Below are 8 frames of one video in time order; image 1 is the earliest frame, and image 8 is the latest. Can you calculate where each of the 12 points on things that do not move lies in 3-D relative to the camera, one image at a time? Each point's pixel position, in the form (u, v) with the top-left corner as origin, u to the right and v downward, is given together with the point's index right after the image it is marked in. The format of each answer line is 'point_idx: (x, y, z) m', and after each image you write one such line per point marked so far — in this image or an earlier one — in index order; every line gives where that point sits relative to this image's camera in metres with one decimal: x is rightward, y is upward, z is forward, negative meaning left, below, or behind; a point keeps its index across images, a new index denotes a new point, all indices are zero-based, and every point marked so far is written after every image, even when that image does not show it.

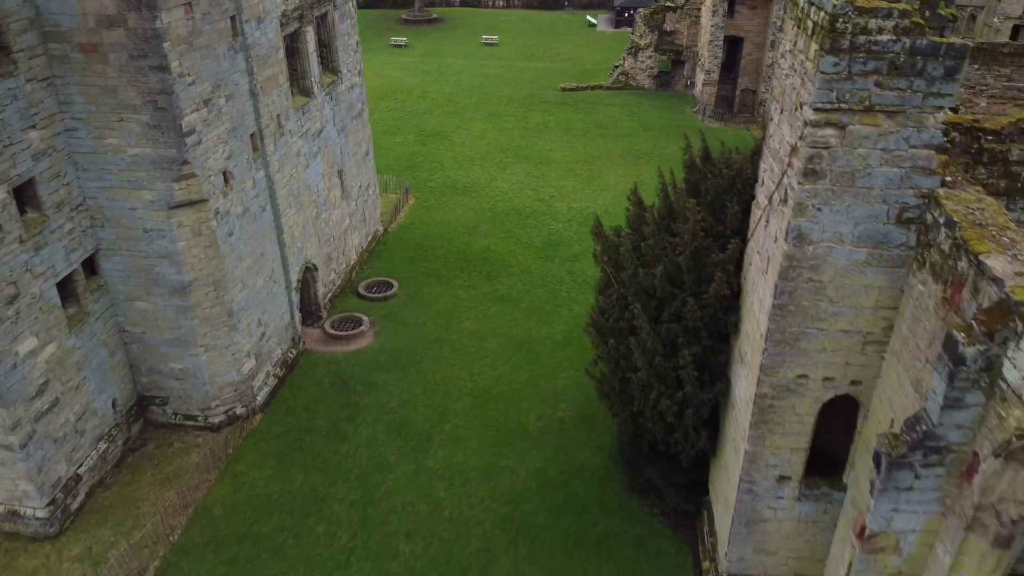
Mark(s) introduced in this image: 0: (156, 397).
0: (-6.1, -1.9, +11.8) m
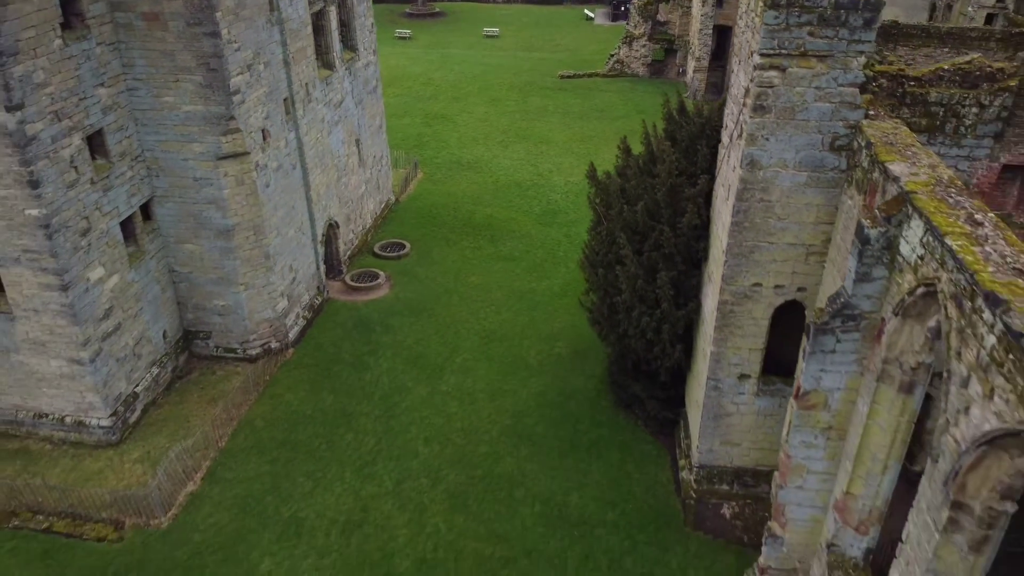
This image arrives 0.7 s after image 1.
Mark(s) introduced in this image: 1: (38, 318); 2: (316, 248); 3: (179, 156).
0: (-6.0, -0.8, +13.3) m
1: (-7.4, -0.5, +10.7) m
2: (-4.3, +0.9, +14.9) m
3: (-5.7, +2.3, +11.8) m
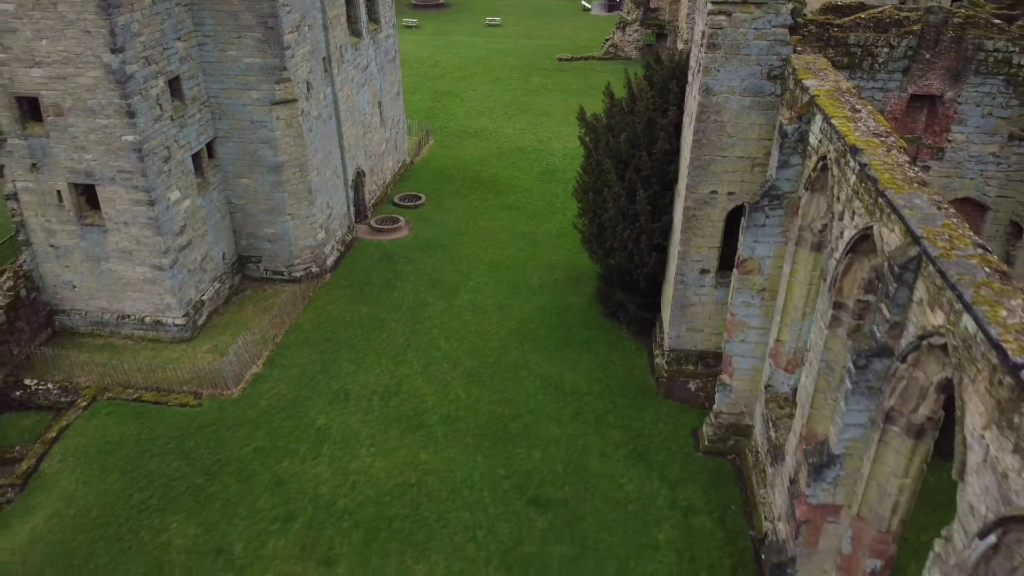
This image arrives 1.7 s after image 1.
0: (-5.9, +0.7, +15.7) m
1: (-7.3, +1.1, +13.0) m
2: (-4.2, +2.4, +17.2) m
3: (-5.6, +3.8, +14.1) m
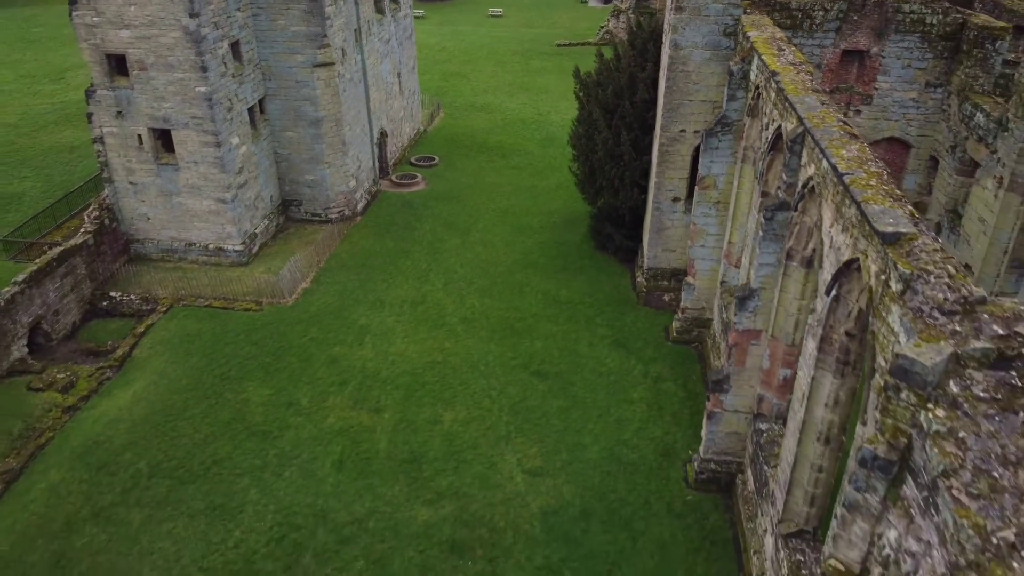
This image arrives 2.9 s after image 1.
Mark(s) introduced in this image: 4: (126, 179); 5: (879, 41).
0: (-5.8, +2.4, +18.2) m
1: (-7.2, +2.7, +15.6) m
2: (-4.1, +4.1, +19.8) m
3: (-5.5, +5.5, +16.7) m
4: (-9.0, +2.6, +16.0) m
5: (+7.5, +5.0, +13.9) m
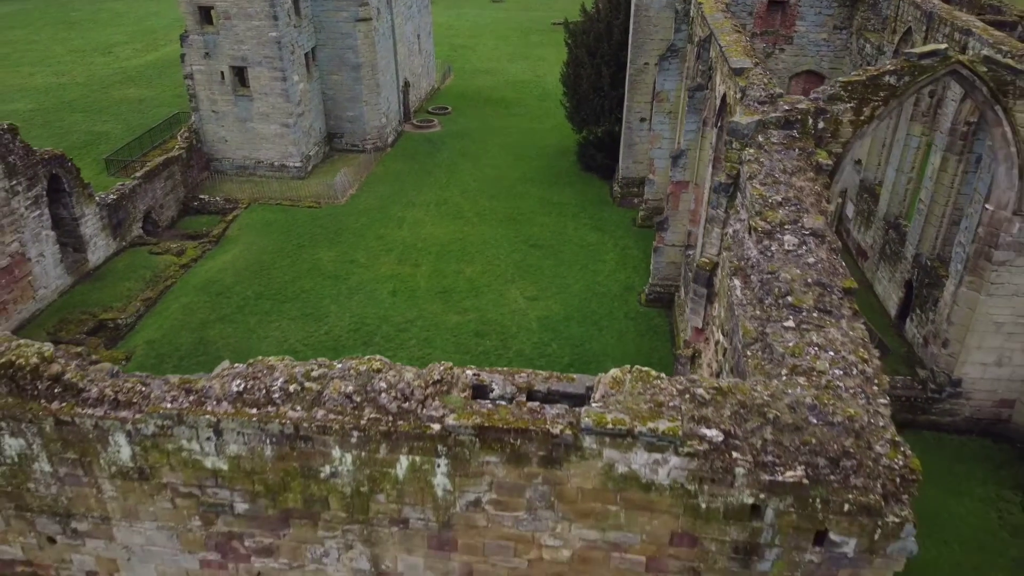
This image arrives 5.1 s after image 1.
0: (-5.7, +5.1, +22.4) m
1: (-7.1, +5.5, +19.8) m
2: (-4.0, +6.8, +24.0) m
3: (-5.5, +8.2, +20.9) m
4: (-8.9, +5.3, +20.2) m
5: (+7.5, +7.8, +18.1) m
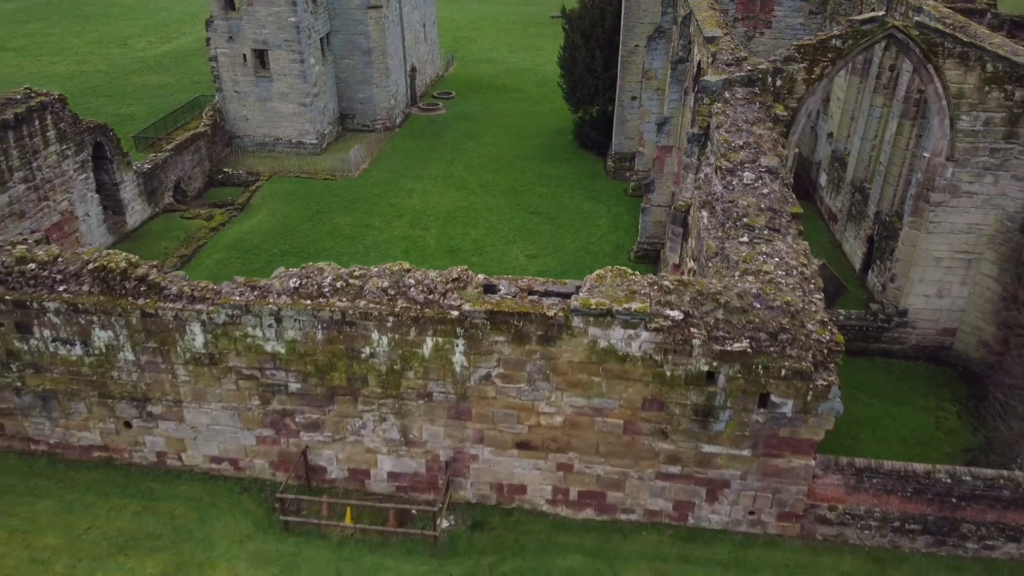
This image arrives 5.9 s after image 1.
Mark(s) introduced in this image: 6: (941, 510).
0: (-5.7, +6.2, +24.0) m
1: (-7.1, +6.5, +21.3) m
2: (-4.0, +7.9, +25.6) m
3: (-5.4, +9.3, +22.4) m
4: (-8.9, +6.4, +21.7) m
5: (+7.5, +8.9, +19.6) m
6: (+5.4, -2.8, +8.5) m
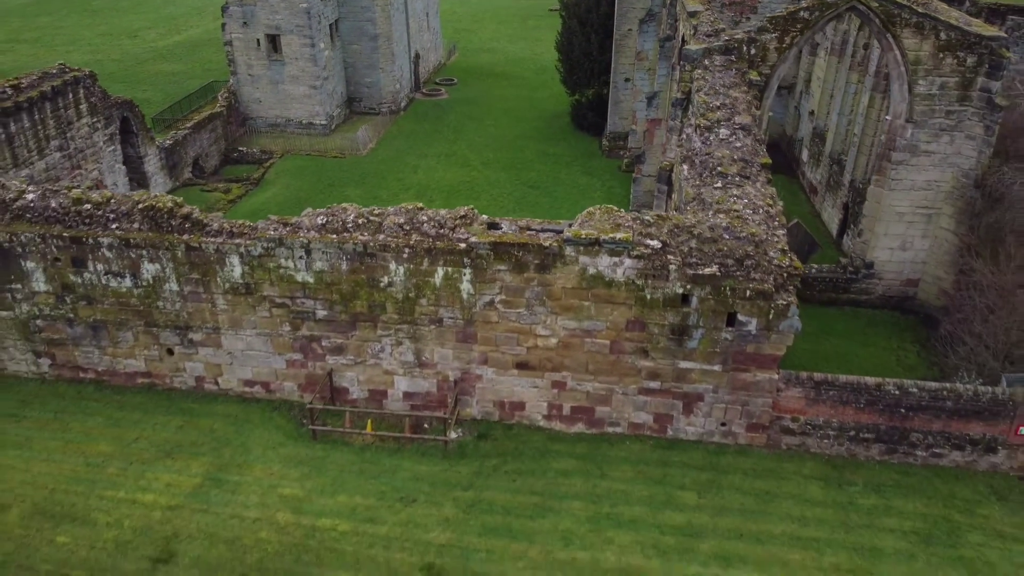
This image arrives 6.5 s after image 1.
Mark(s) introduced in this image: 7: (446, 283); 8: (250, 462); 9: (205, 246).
0: (-5.7, +7.1, +25.2) m
1: (-7.1, +7.4, +22.5) m
2: (-4.0, +8.8, +26.7) m
3: (-5.4, +10.2, +23.6) m
4: (-8.9, +7.3, +22.9) m
5: (+7.5, +9.8, +20.8) m
6: (+5.4, -1.9, +9.7) m
7: (-0.9, +0.1, +9.6) m
8: (-3.6, -2.4, +9.5) m
9: (-4.4, +0.6, +9.6) m
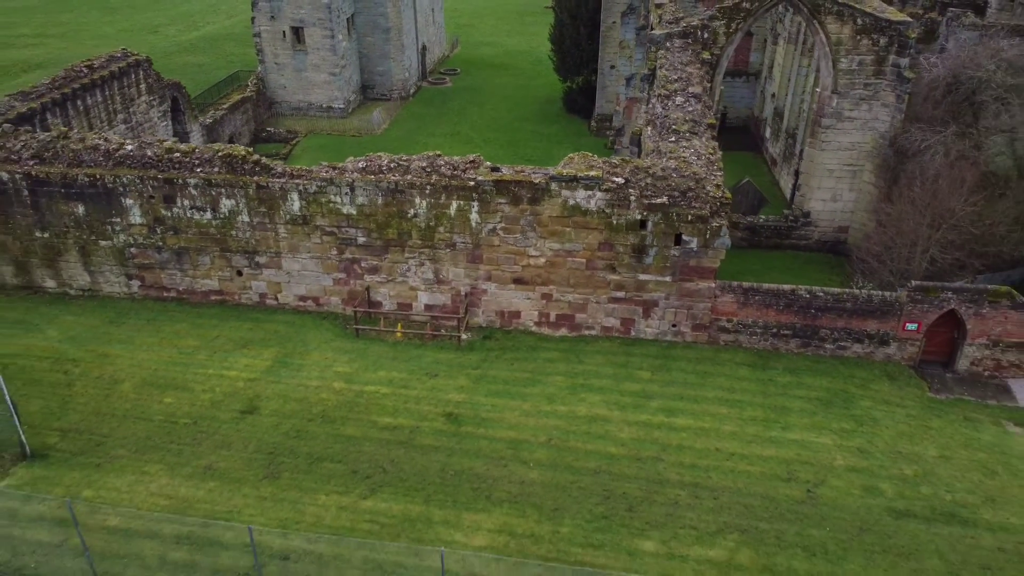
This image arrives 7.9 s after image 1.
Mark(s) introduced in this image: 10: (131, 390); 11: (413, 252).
0: (-5.8, +8.4, +27.9) m
1: (-7.2, +8.7, +25.2) m
2: (-4.1, +10.1, +29.5) m
3: (-5.5, +11.5, +26.3) m
4: (-9.0, +8.5, +25.6) m
5: (+7.5, +11.1, +23.6) m
6: (+5.3, -0.6, +12.4) m
7: (-1.0, +1.4, +12.3) m
8: (-3.7, -1.1, +12.3) m
9: (-4.4, +1.9, +12.4) m
10: (-6.4, -1.7, +11.5) m
11: (-1.9, +0.7, +12.7) m
